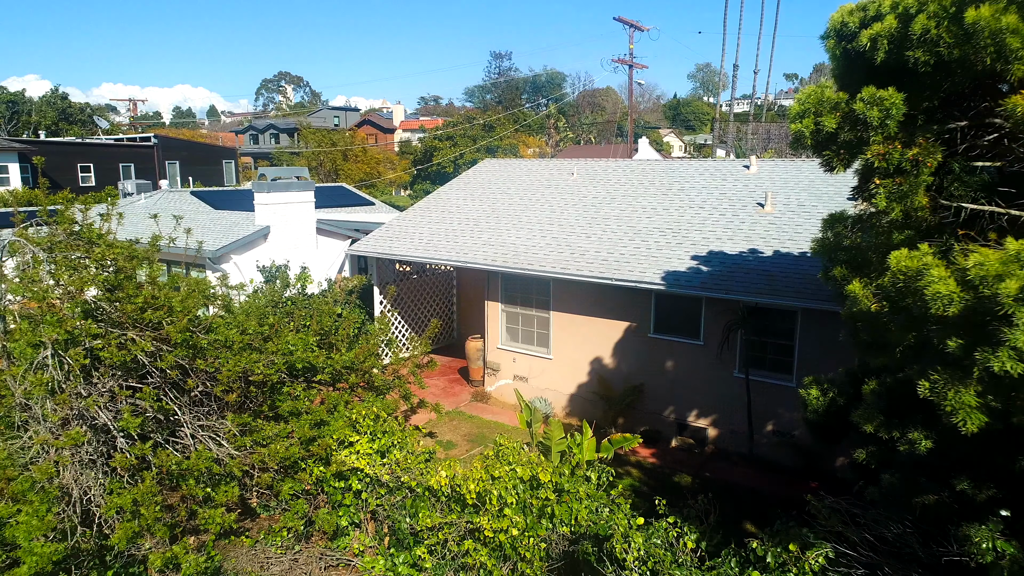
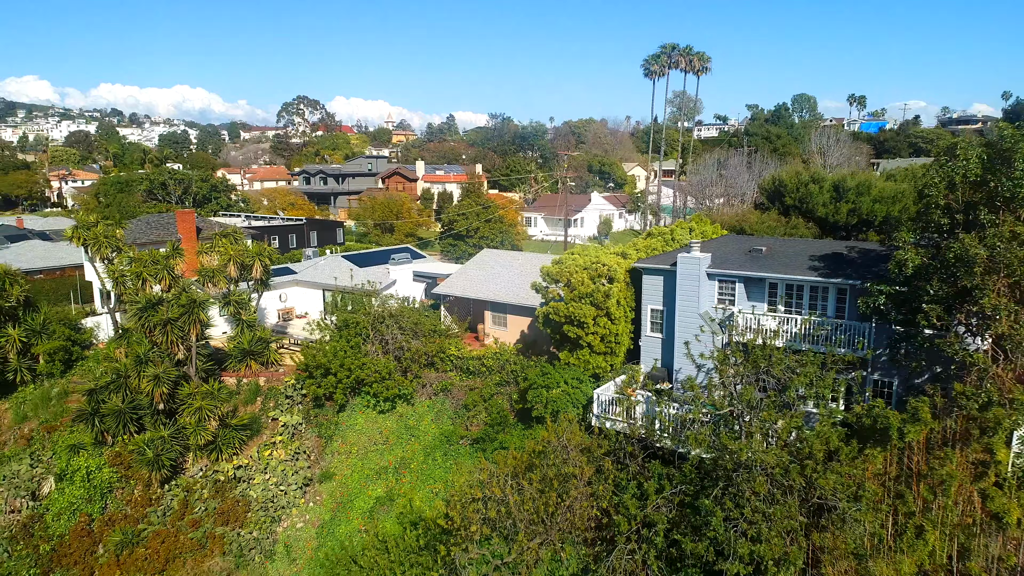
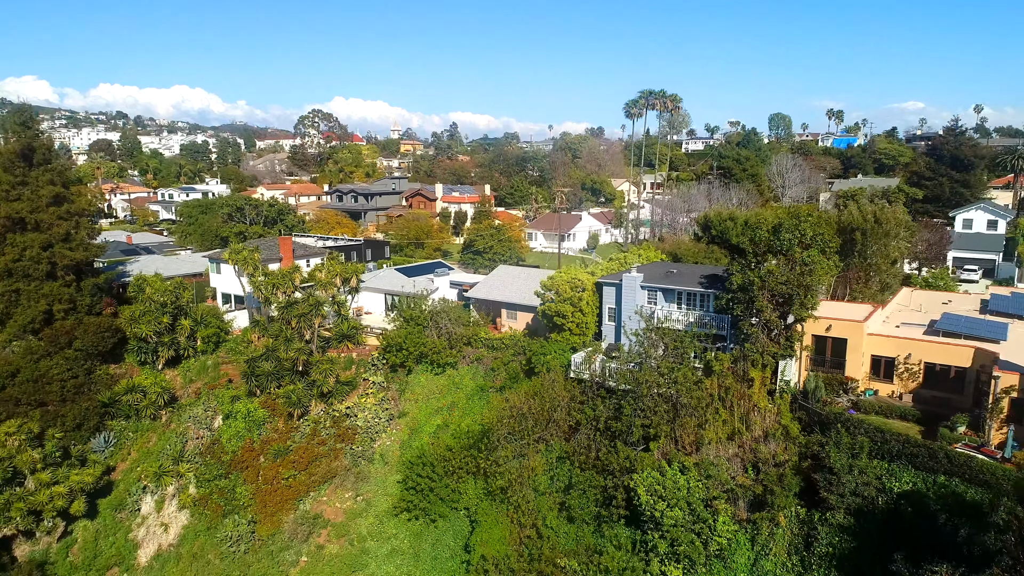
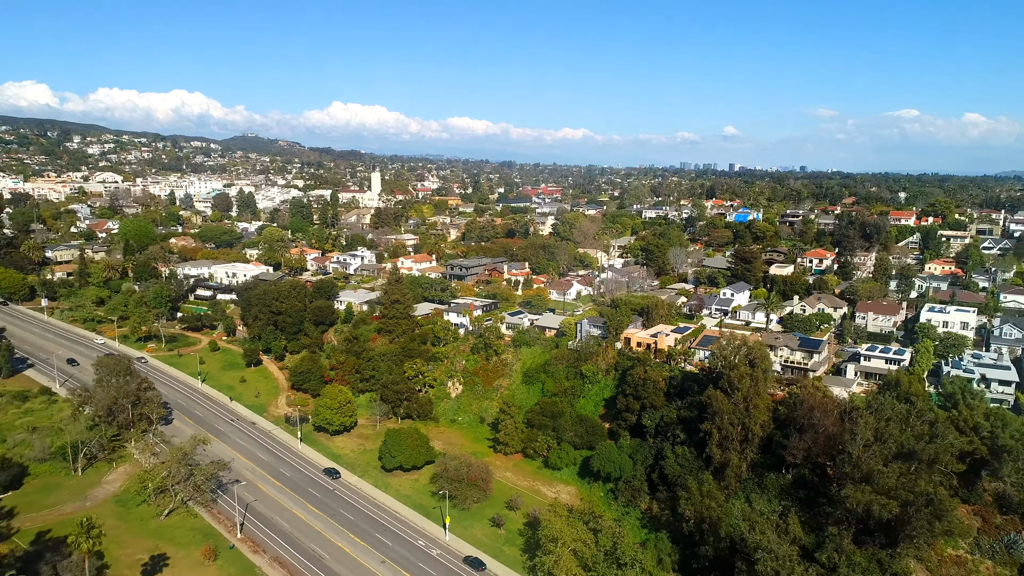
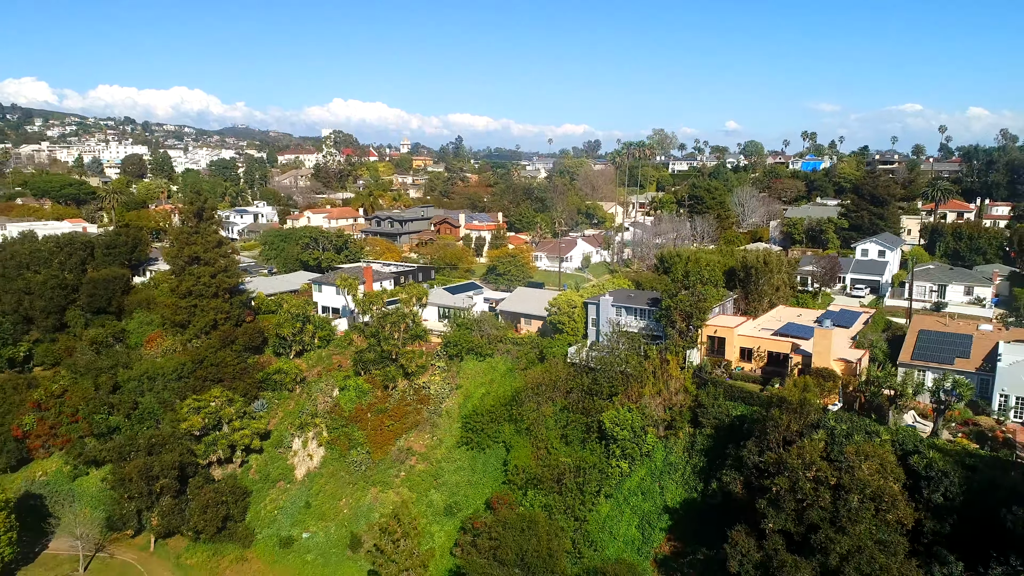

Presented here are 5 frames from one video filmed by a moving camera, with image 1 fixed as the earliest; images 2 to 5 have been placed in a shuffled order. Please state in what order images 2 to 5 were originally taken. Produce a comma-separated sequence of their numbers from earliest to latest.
2, 3, 5, 4
